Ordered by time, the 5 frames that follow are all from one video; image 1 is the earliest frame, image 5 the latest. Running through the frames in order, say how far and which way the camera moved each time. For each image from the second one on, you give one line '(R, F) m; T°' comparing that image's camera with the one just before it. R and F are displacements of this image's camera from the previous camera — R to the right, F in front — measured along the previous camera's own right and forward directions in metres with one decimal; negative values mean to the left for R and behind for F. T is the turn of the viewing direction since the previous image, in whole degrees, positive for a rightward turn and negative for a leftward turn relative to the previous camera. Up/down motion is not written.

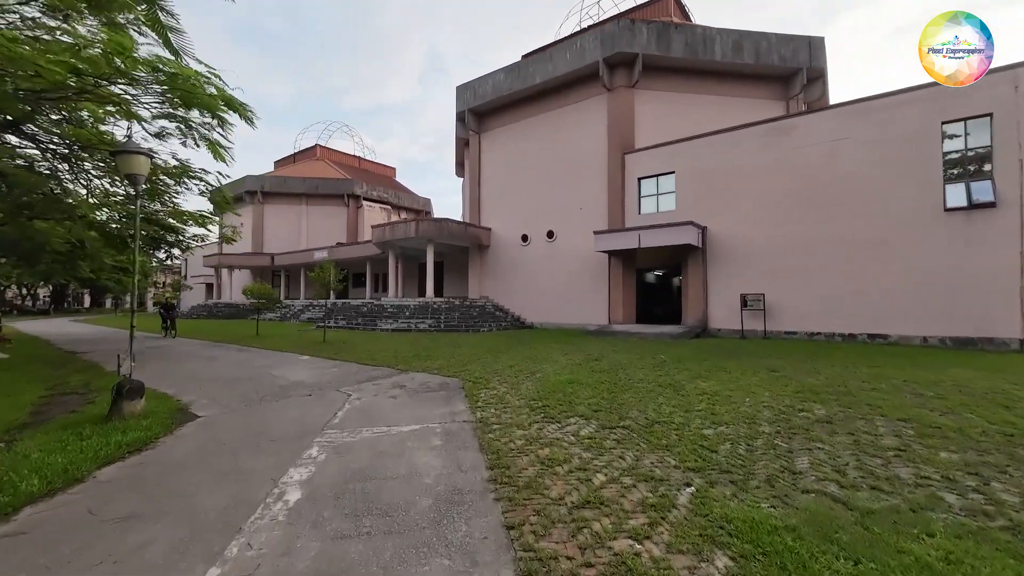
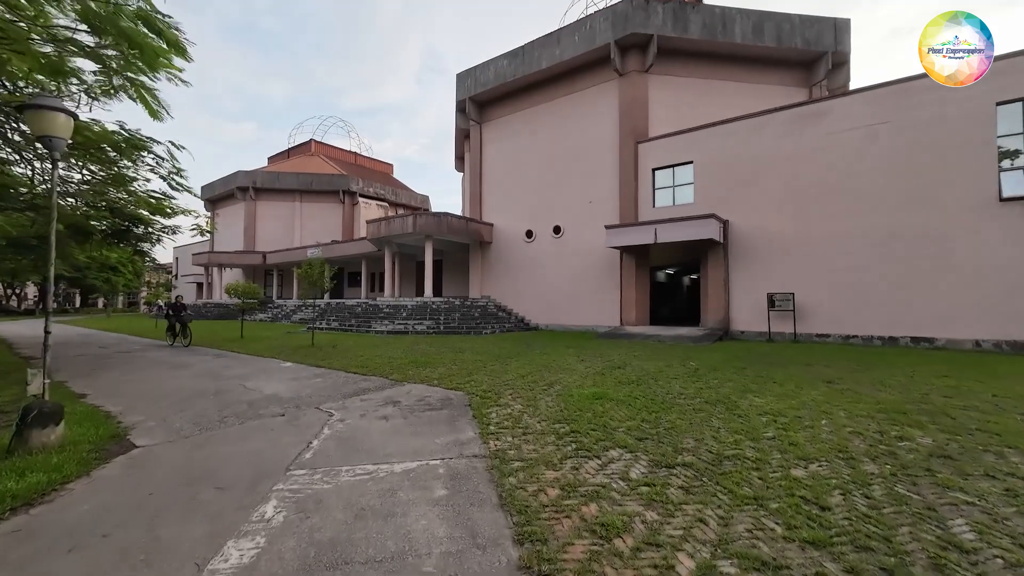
(-0.3, +1.2) m; 0°
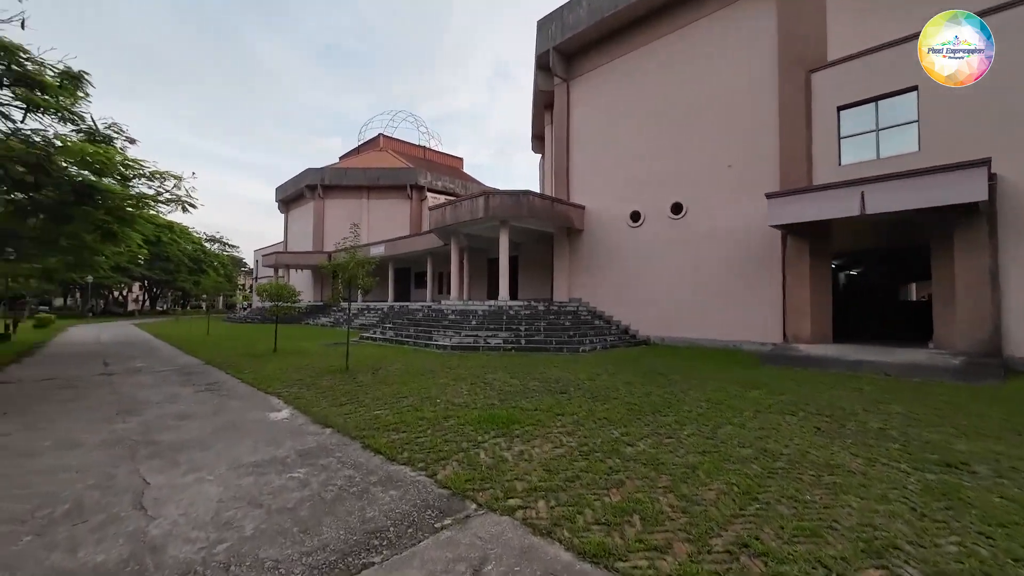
(-1.0, +4.3) m; -9°
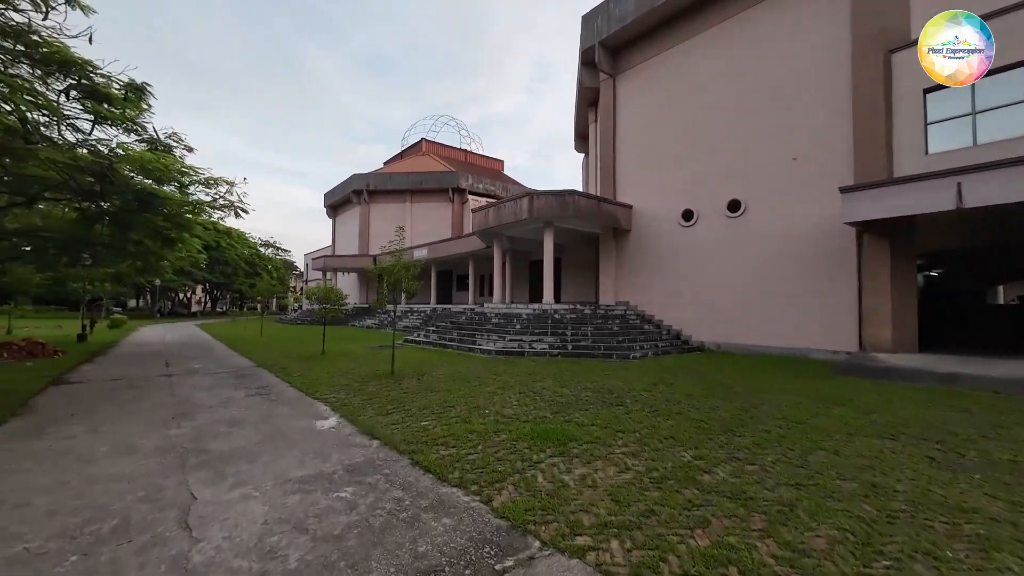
(-0.2, +0.4) m; -5°
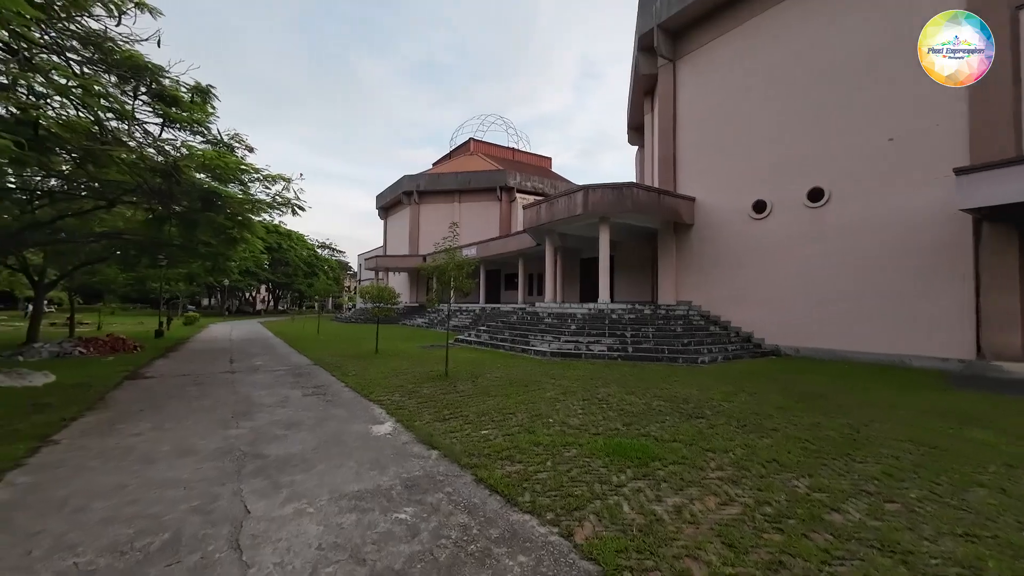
(-0.3, +0.5) m; -6°
